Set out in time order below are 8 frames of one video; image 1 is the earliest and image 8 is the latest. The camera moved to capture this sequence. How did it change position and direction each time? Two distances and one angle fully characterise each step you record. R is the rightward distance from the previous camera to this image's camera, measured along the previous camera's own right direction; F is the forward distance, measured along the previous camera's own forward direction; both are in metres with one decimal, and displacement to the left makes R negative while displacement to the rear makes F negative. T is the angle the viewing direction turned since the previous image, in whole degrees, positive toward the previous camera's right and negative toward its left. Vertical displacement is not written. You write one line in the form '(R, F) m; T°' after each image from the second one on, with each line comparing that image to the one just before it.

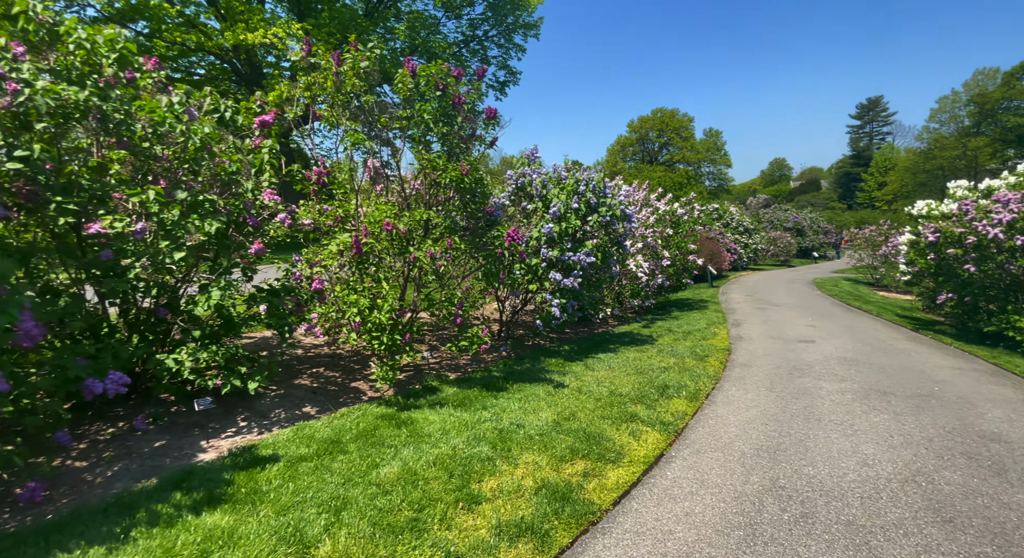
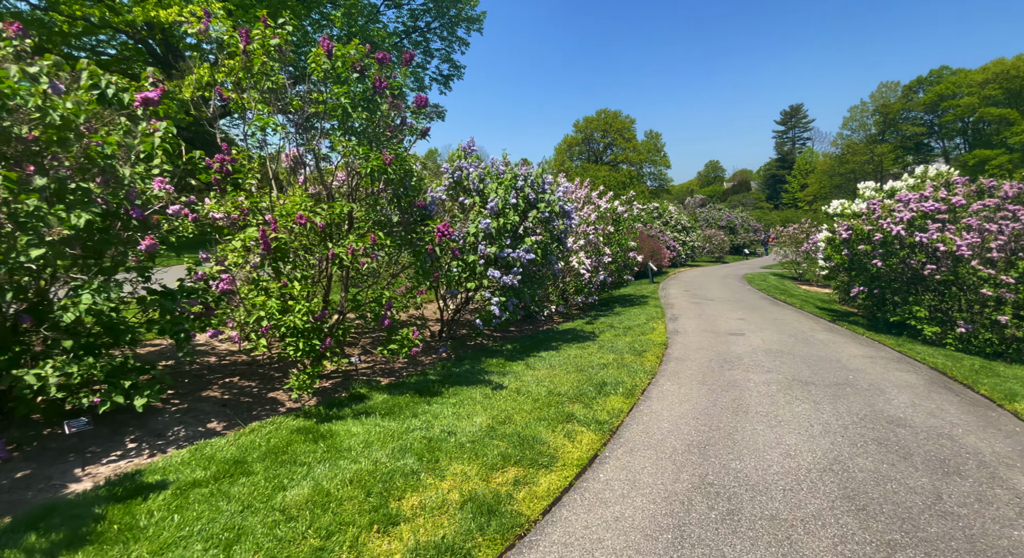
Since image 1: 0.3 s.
(+0.1, +0.1) m; +6°
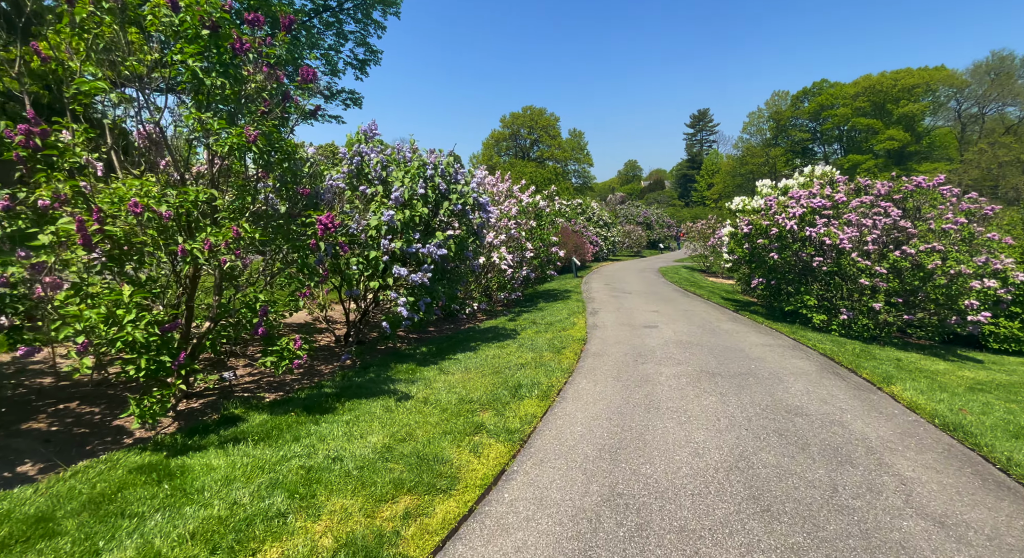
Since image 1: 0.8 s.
(+0.2, +0.3) m; +8°
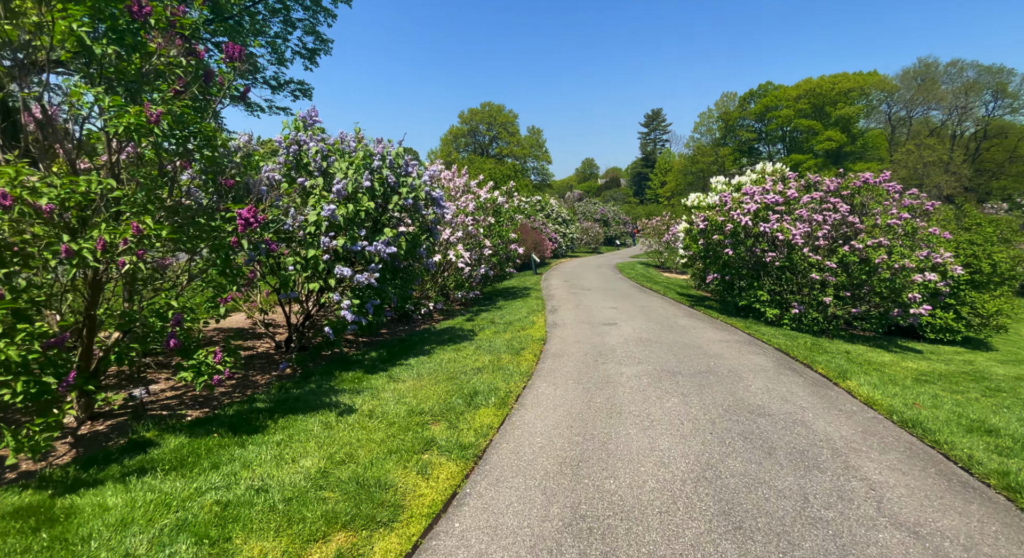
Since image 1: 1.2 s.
(+0.1, +0.4) m; +4°
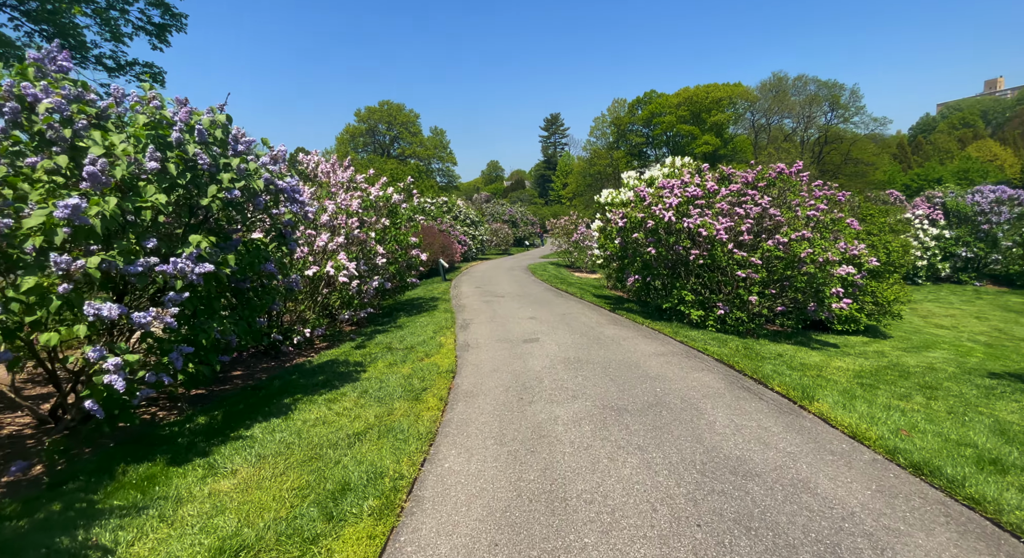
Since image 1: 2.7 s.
(+0.2, +1.8) m; +10°
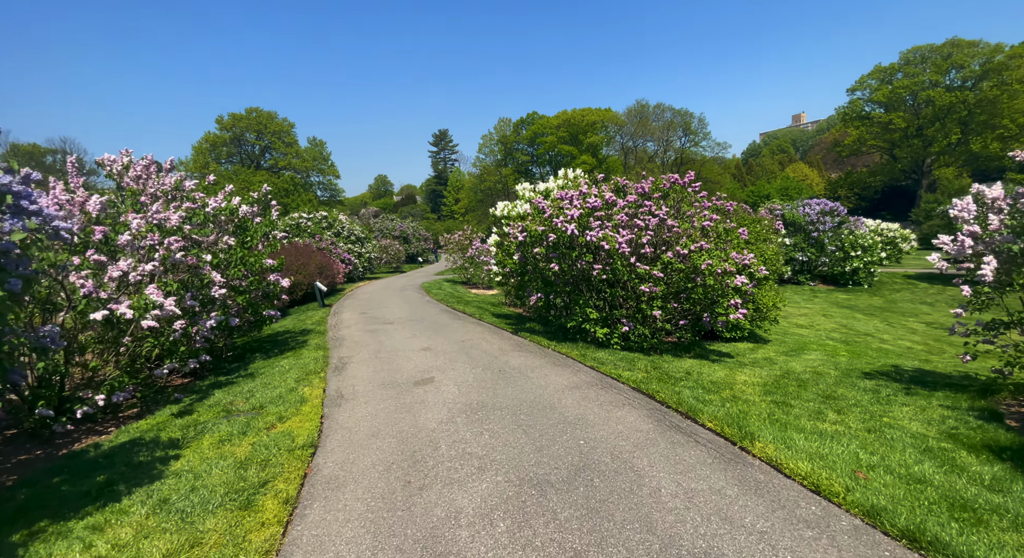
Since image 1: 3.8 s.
(+0.1, +1.4) m; +11°
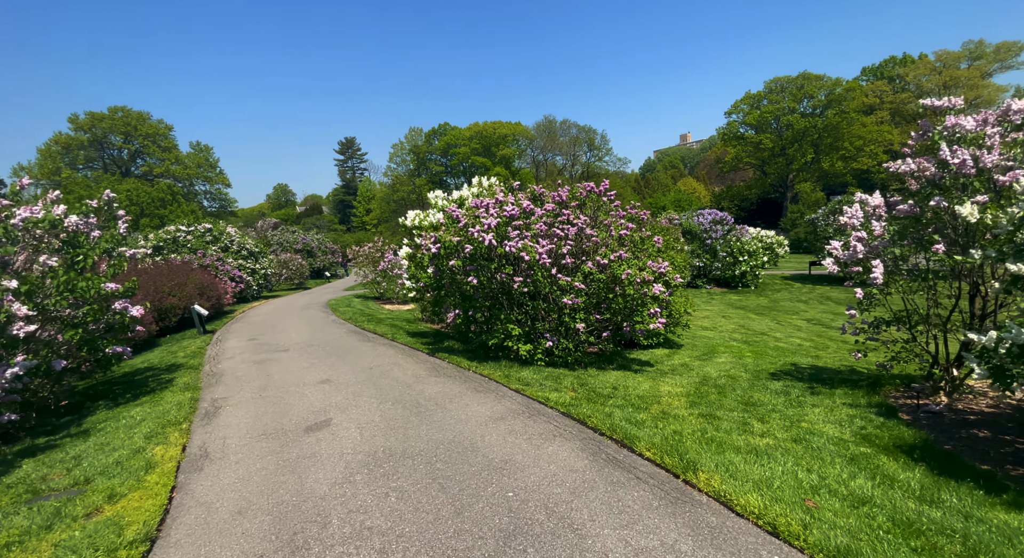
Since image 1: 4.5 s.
(+0.1, +0.8) m; +9°
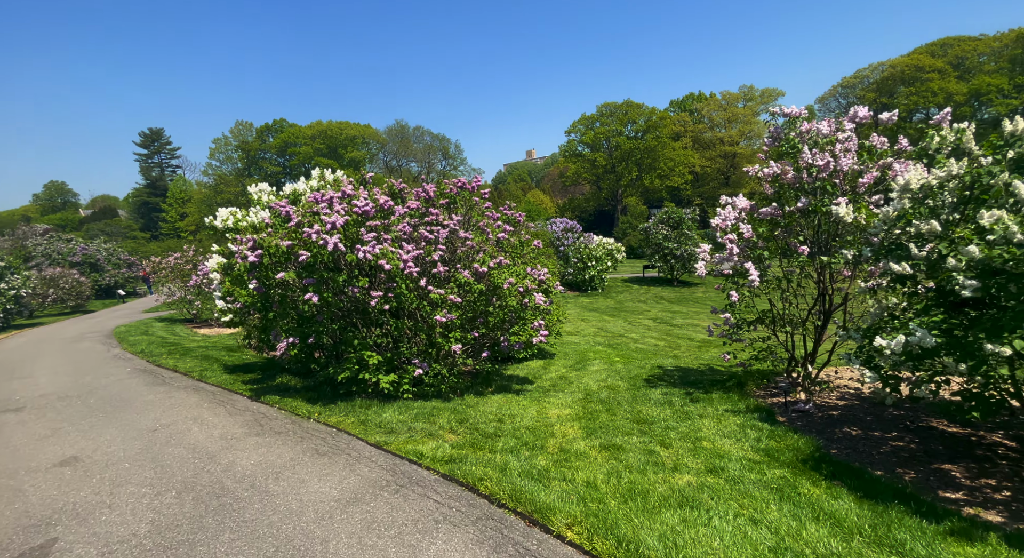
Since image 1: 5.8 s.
(0.0, +1.8) m; +15°
